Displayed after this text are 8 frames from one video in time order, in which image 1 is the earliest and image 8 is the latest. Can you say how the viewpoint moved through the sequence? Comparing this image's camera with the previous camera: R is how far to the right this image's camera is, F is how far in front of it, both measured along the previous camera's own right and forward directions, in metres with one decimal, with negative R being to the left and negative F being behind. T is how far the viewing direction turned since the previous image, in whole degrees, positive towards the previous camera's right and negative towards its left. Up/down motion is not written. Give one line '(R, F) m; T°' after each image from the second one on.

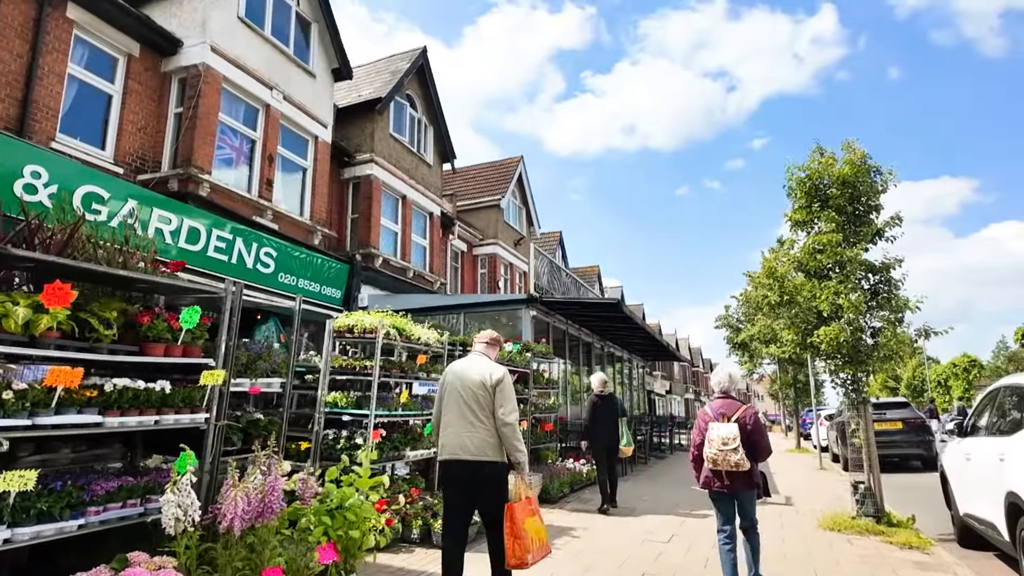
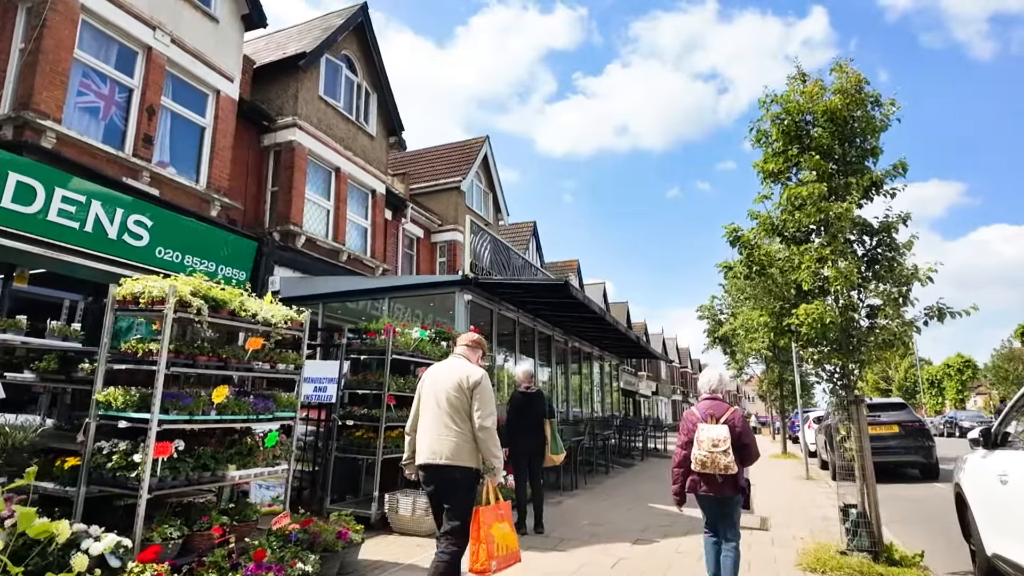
(+1.0, +1.9) m; +1°
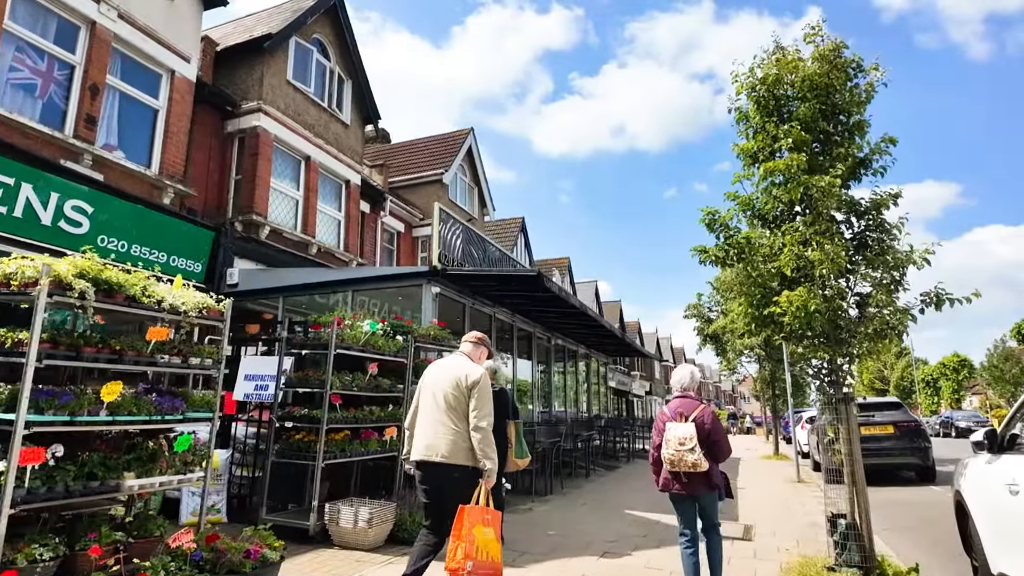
(+0.4, +0.6) m; 0°
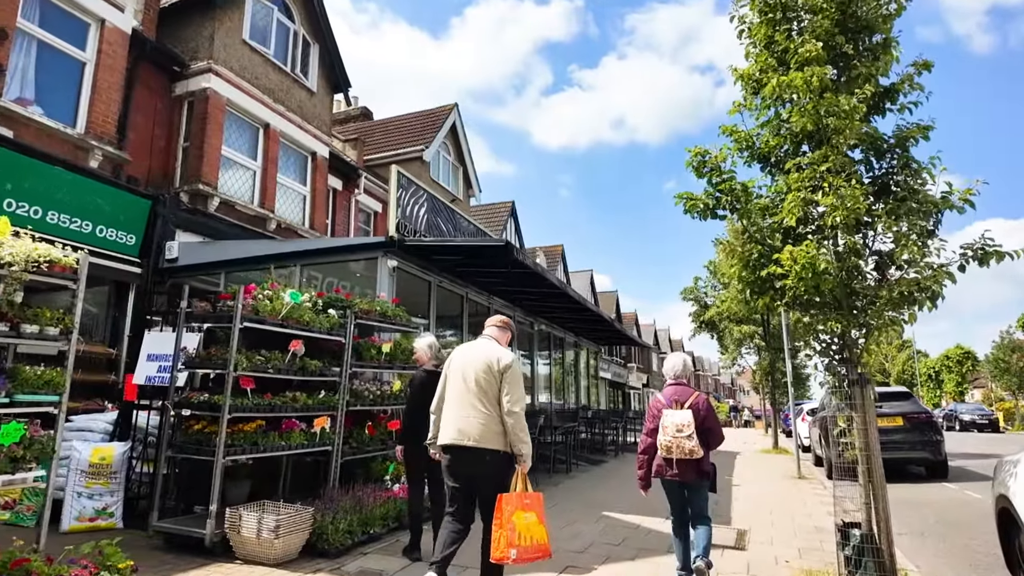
(+0.4, +1.1) m; 0°
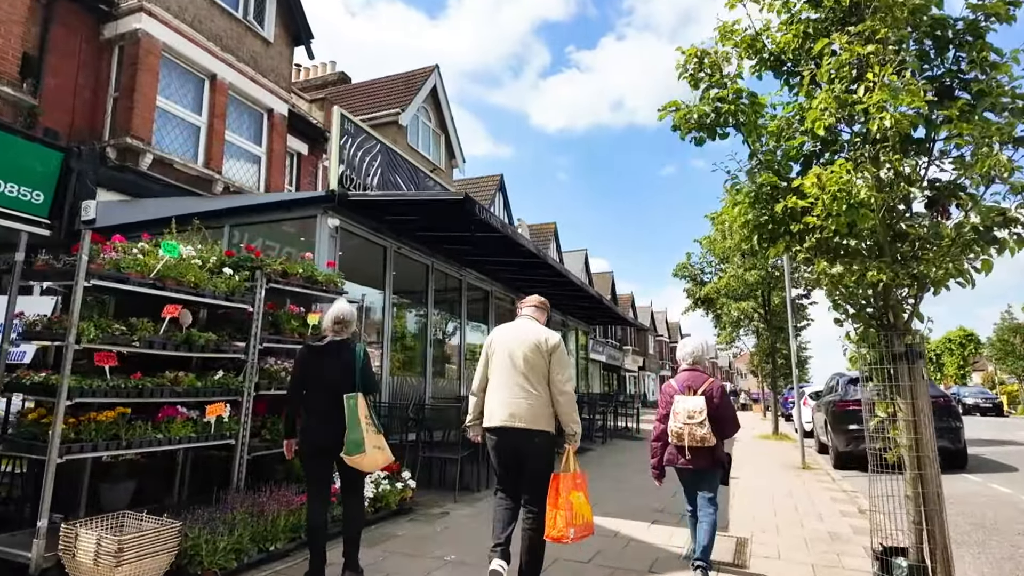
(+0.4, +1.2) m; 0°
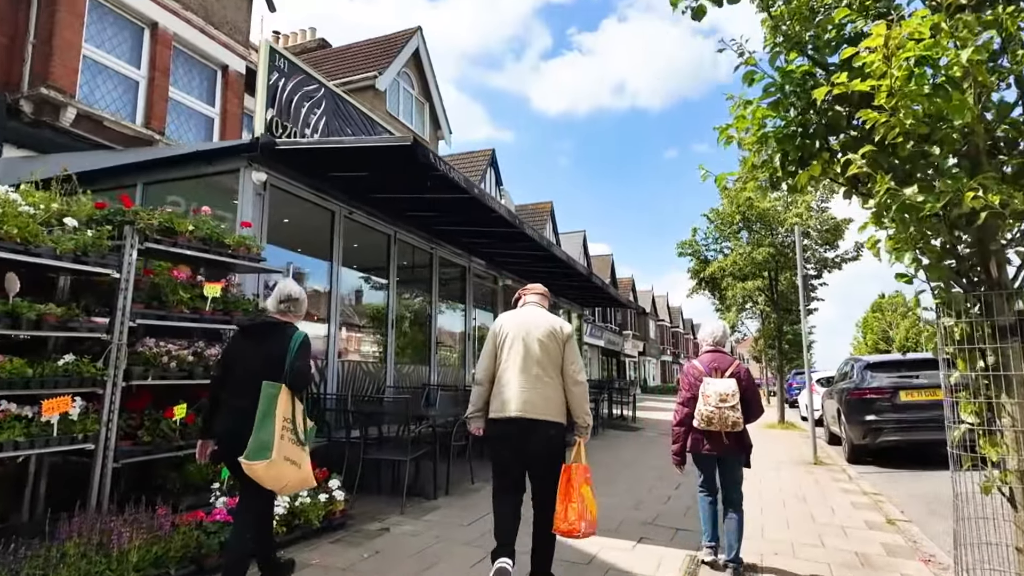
(+0.4, +1.2) m; 0°
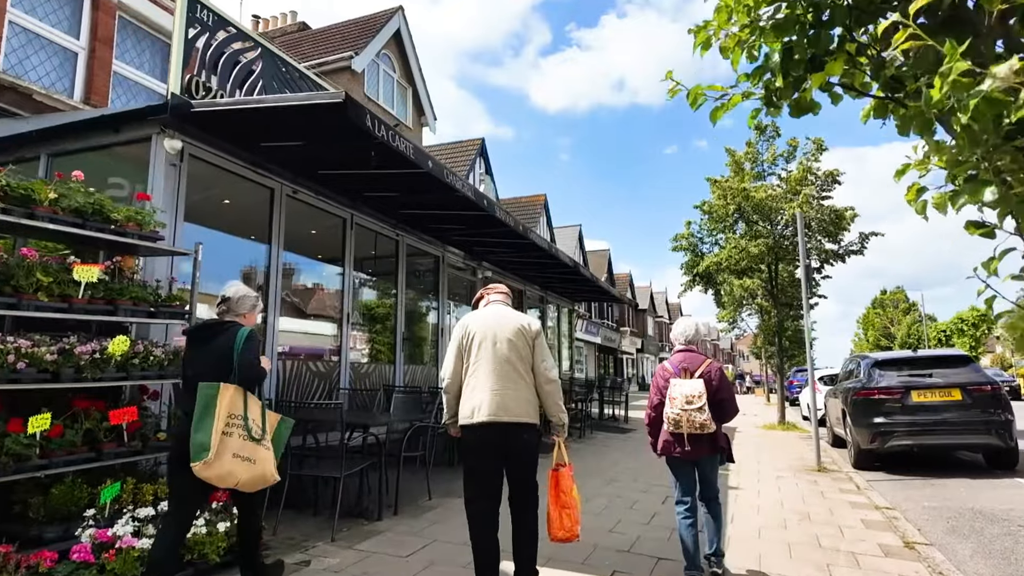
(+0.3, +0.8) m; 0°
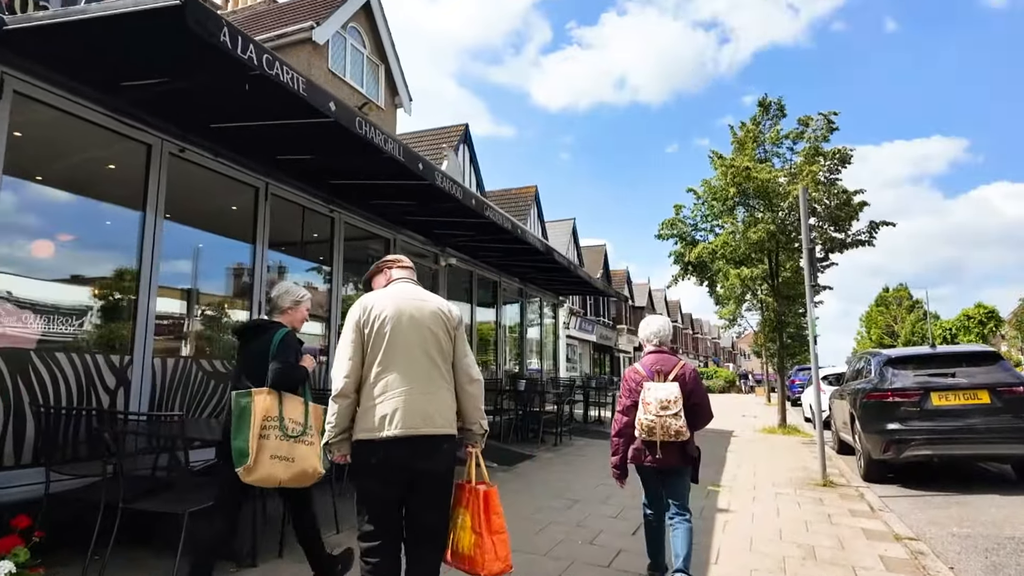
(+0.5, +1.2) m; 0°
